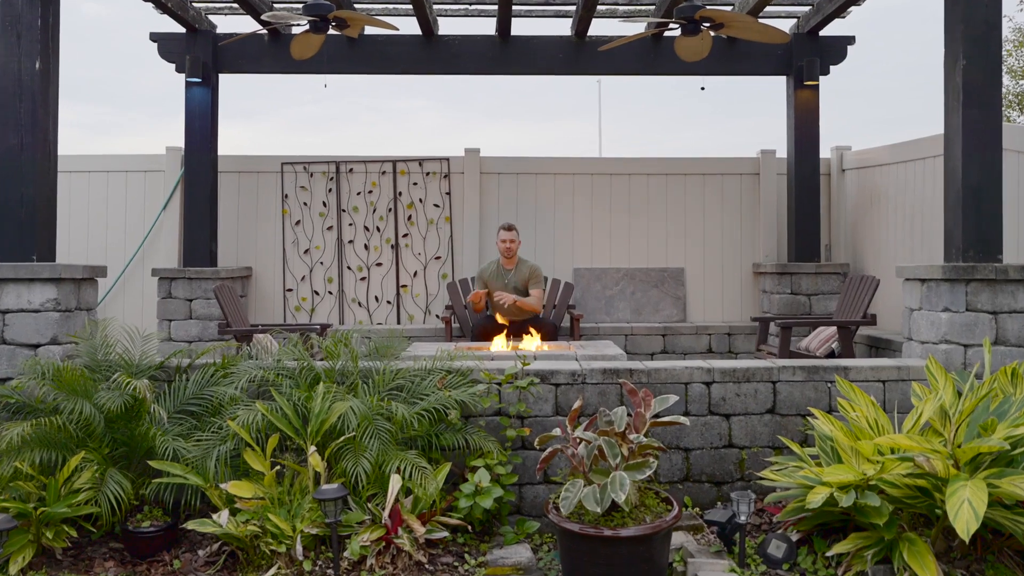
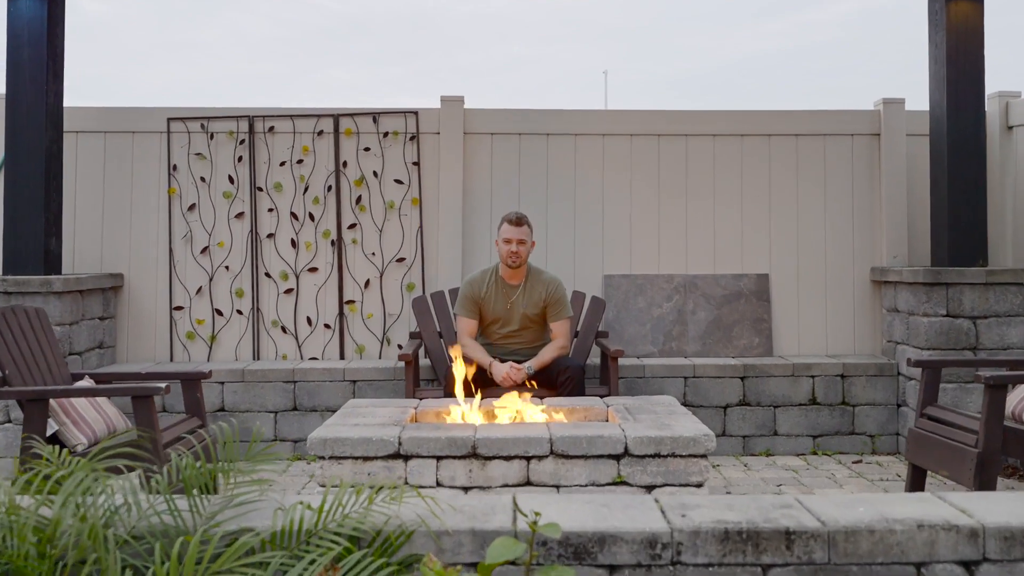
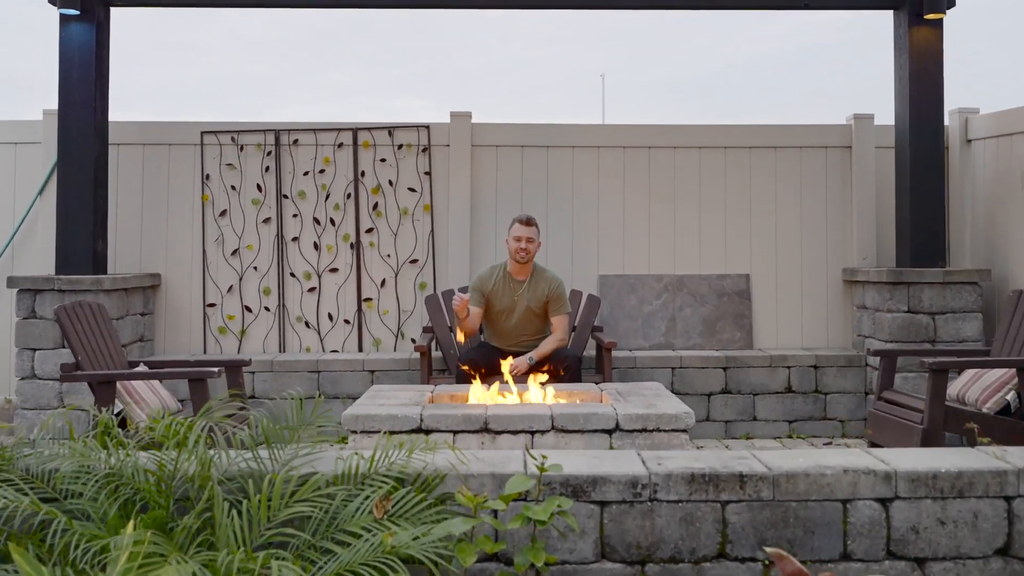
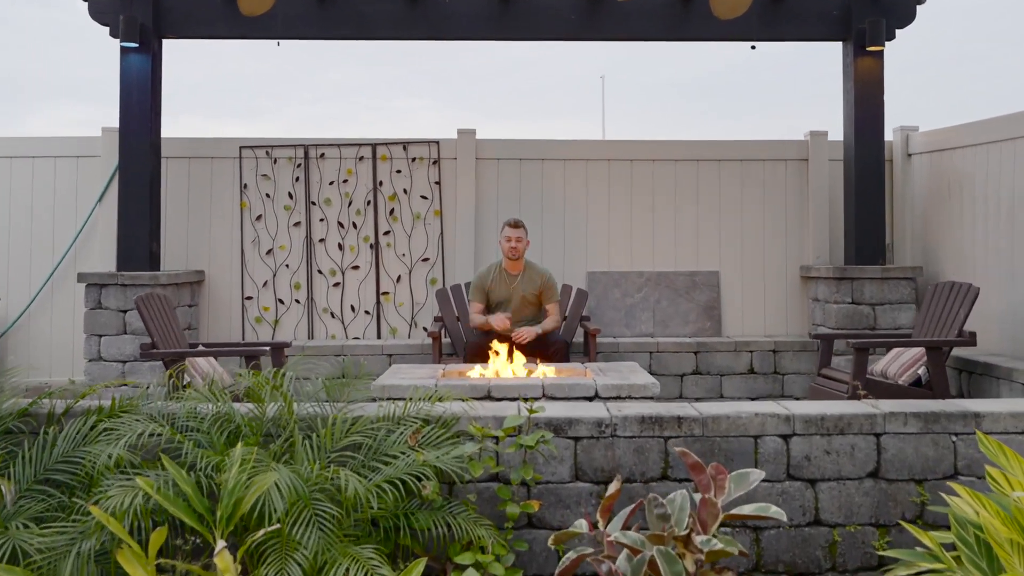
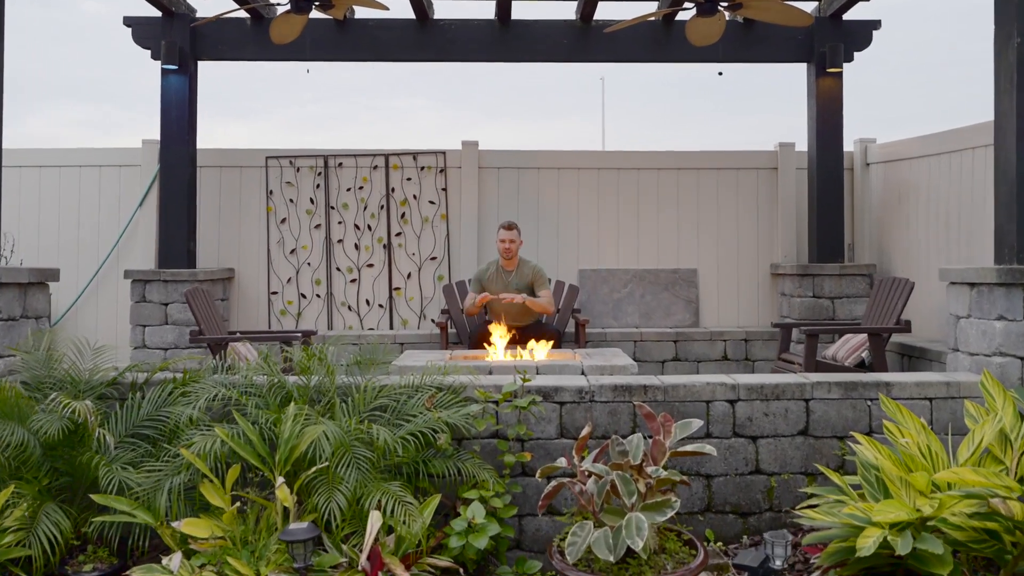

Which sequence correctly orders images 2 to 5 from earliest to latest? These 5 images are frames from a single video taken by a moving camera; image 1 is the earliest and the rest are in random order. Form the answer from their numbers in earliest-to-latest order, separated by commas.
5, 4, 3, 2
